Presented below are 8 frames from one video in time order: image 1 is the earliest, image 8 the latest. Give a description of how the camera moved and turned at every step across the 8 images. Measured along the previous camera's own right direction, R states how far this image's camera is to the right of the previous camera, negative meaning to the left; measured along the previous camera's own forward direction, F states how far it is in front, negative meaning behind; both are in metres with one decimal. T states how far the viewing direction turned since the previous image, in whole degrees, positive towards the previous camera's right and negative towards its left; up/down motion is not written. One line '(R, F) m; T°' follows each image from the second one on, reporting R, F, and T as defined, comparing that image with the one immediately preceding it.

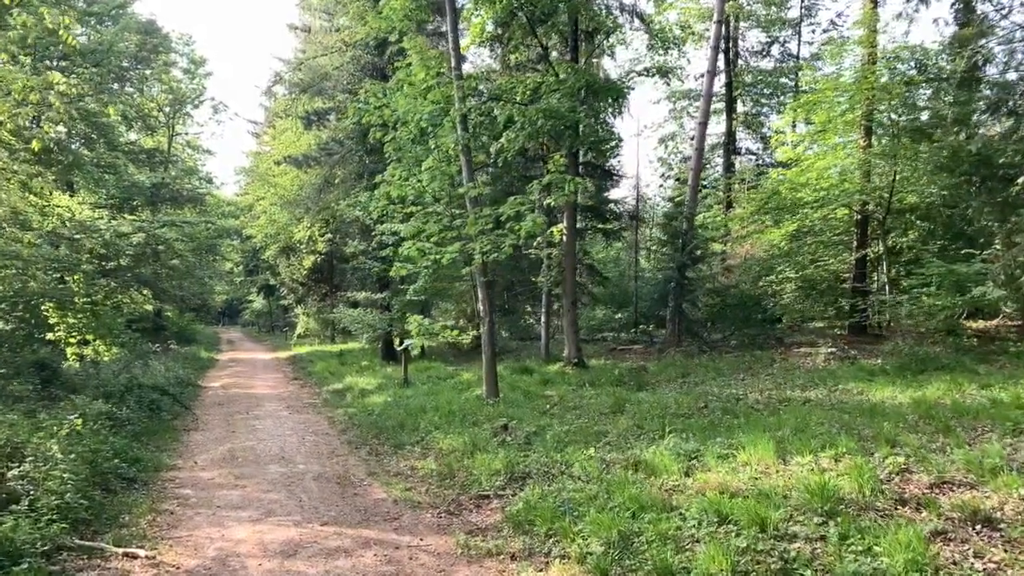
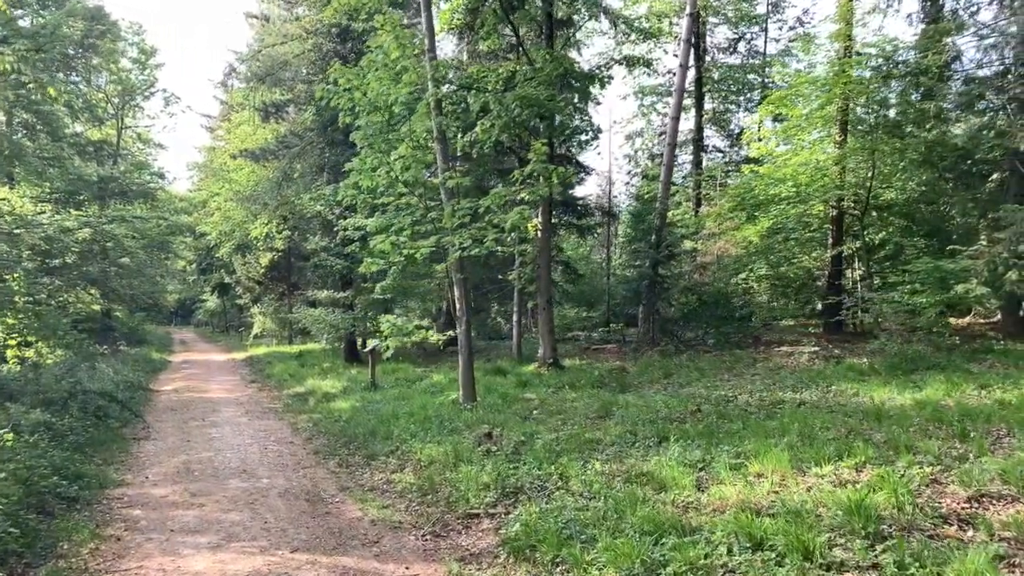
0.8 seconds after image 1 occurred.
(-0.3, +0.6) m; +3°
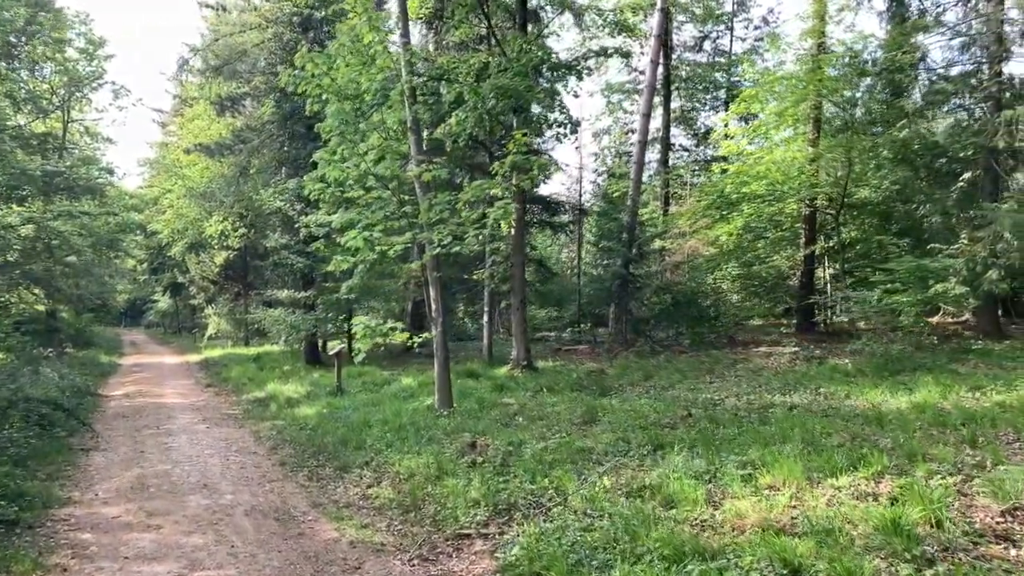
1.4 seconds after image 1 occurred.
(-0.3, +0.5) m; +3°
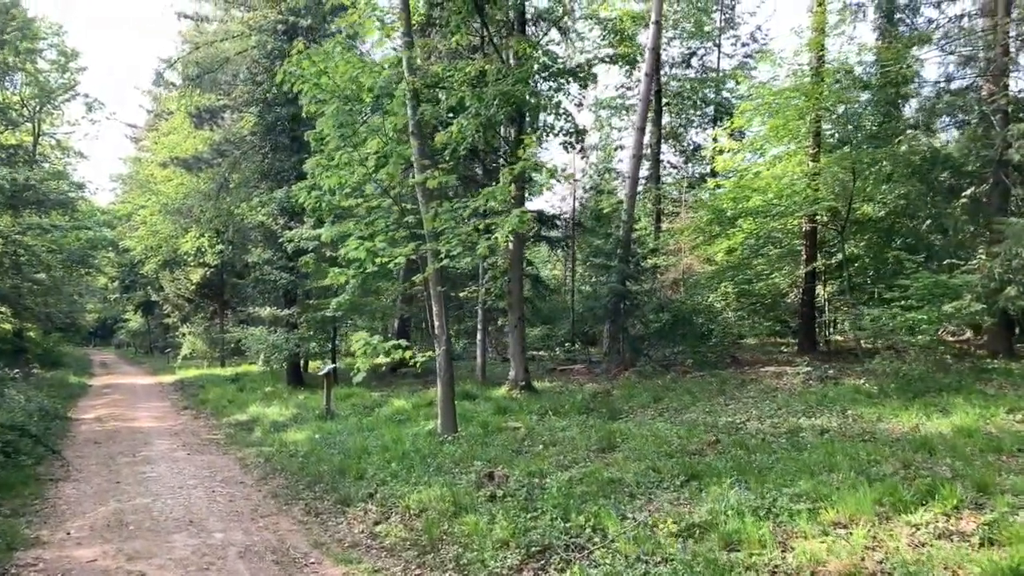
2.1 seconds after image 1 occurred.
(-0.4, +0.5) m; +2°
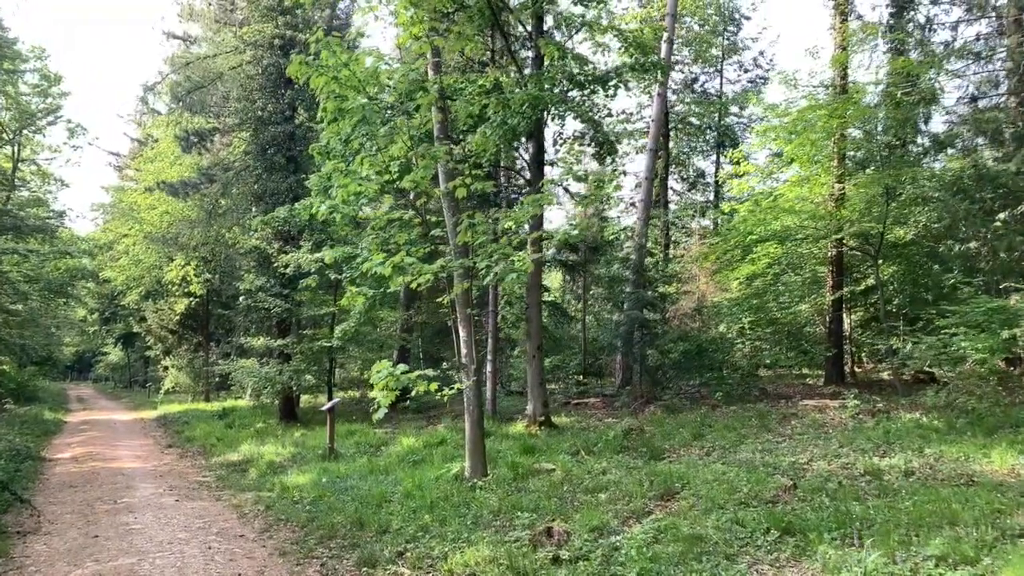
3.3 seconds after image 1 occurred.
(-0.6, +0.9) m; +1°
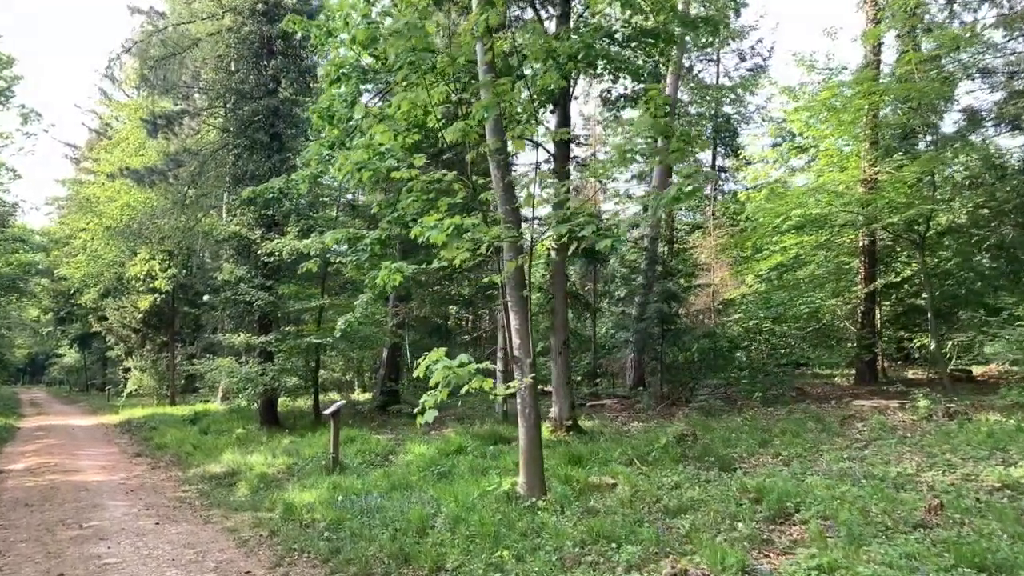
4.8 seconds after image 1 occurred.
(-1.0, +1.4) m; +3°
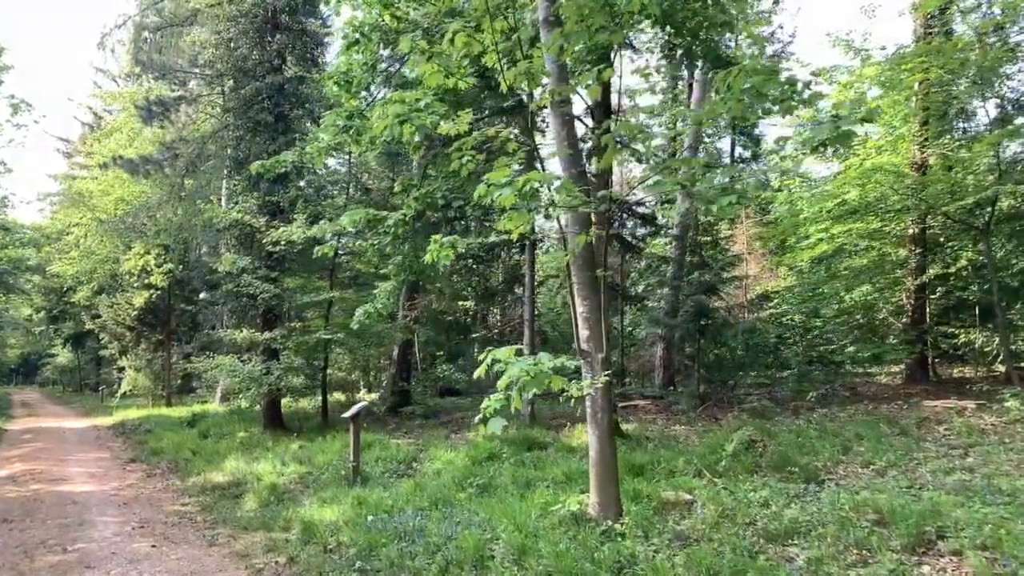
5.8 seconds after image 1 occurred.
(-0.6, +1.1) m; 0°
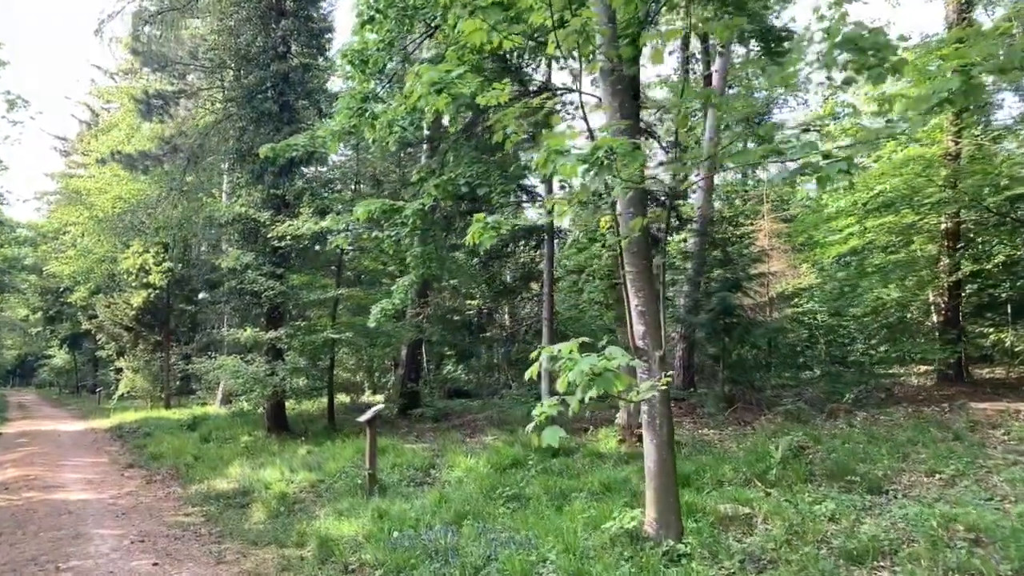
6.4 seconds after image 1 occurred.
(-0.4, +0.6) m; 0°
